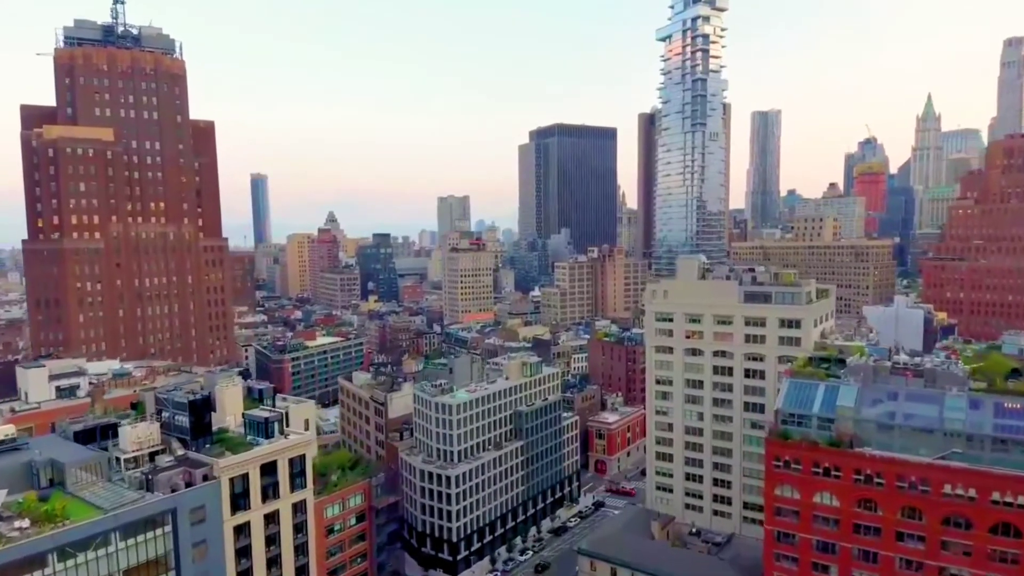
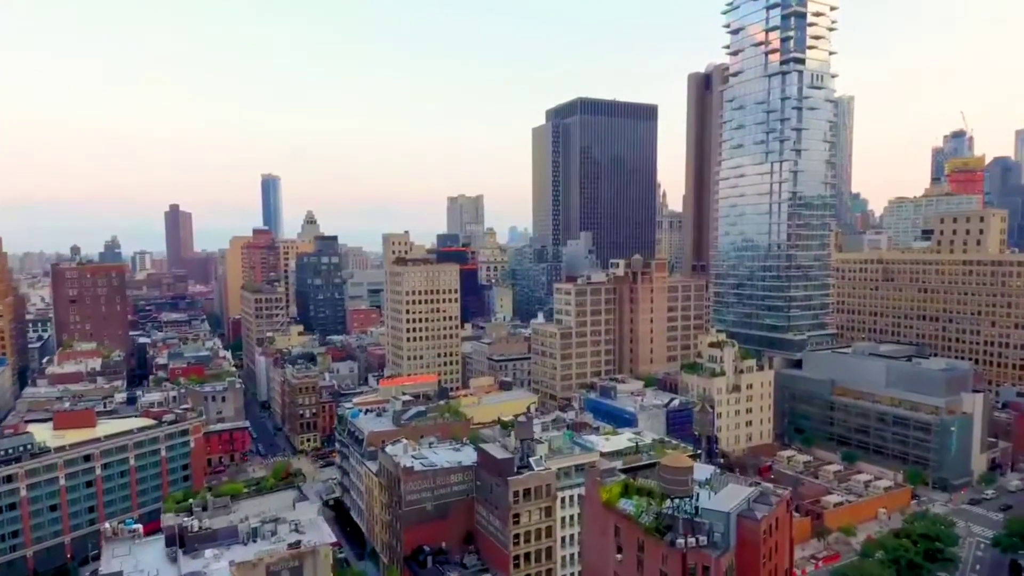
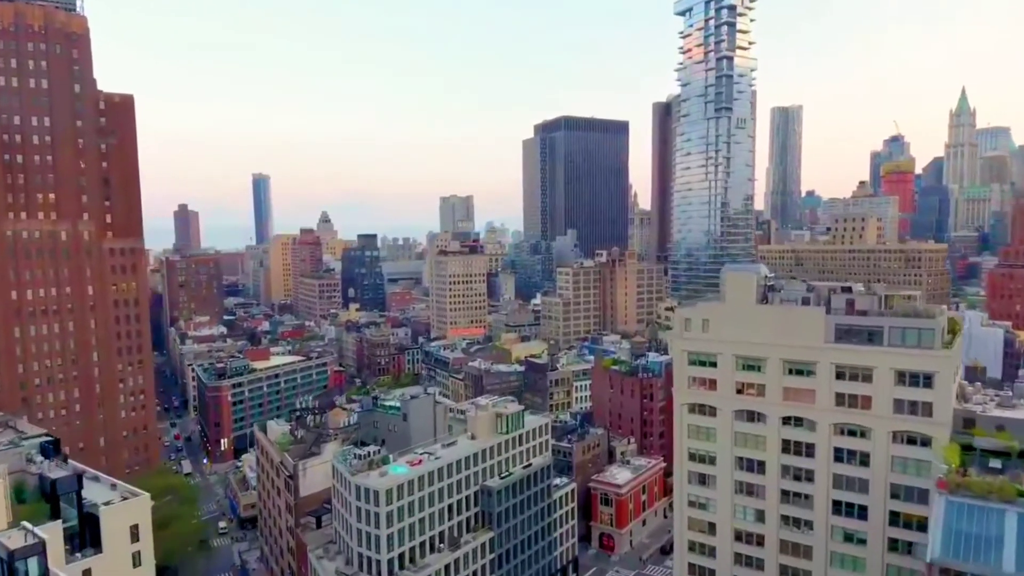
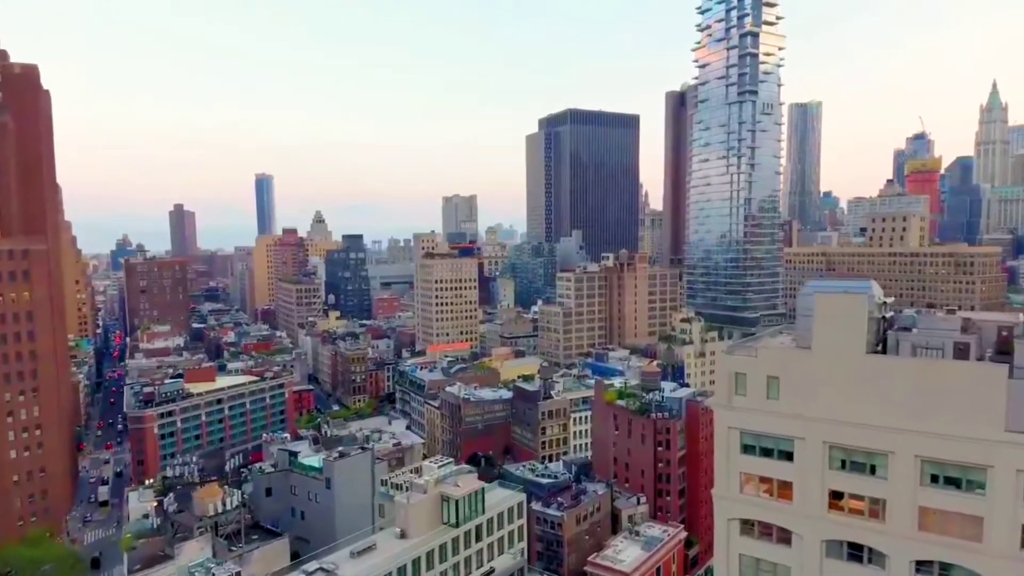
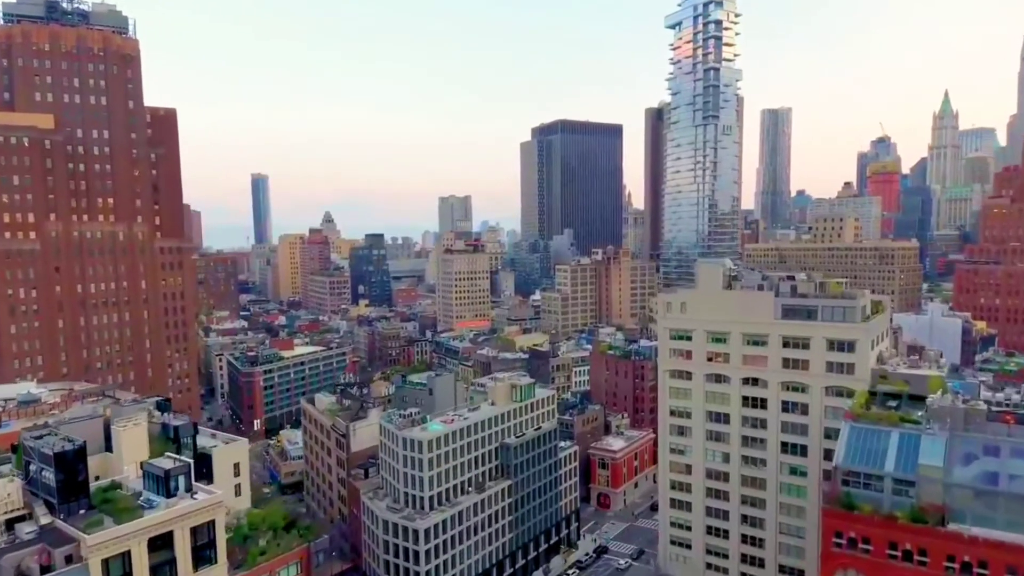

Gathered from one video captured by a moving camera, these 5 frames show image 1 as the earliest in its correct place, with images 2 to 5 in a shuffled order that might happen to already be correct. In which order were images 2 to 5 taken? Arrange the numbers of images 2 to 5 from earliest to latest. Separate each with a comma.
5, 3, 4, 2
